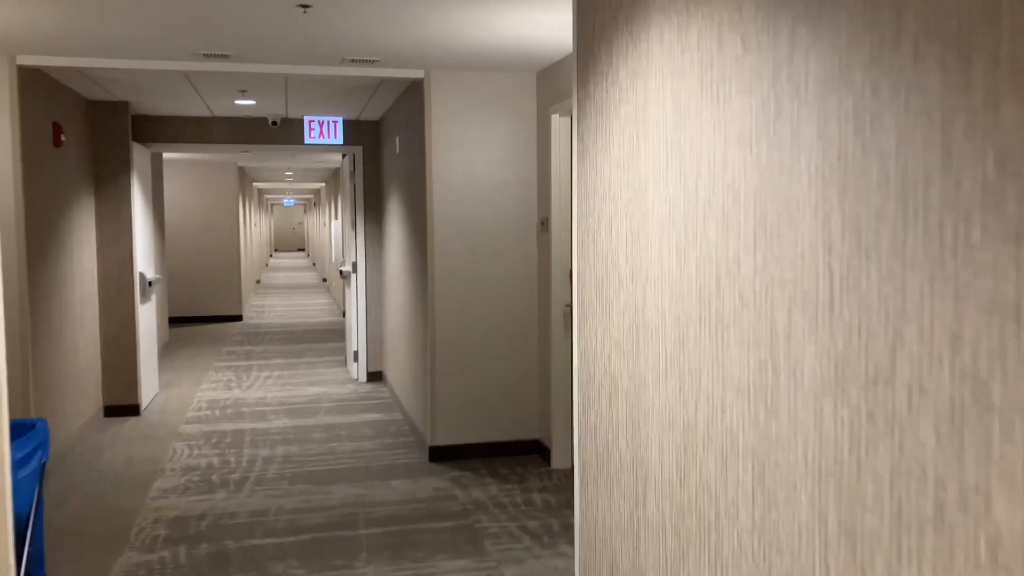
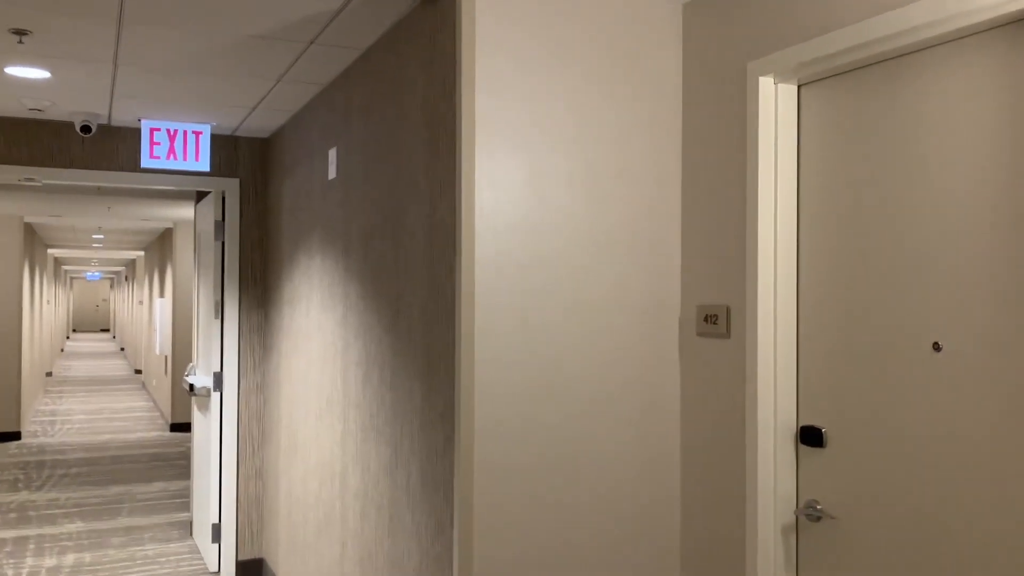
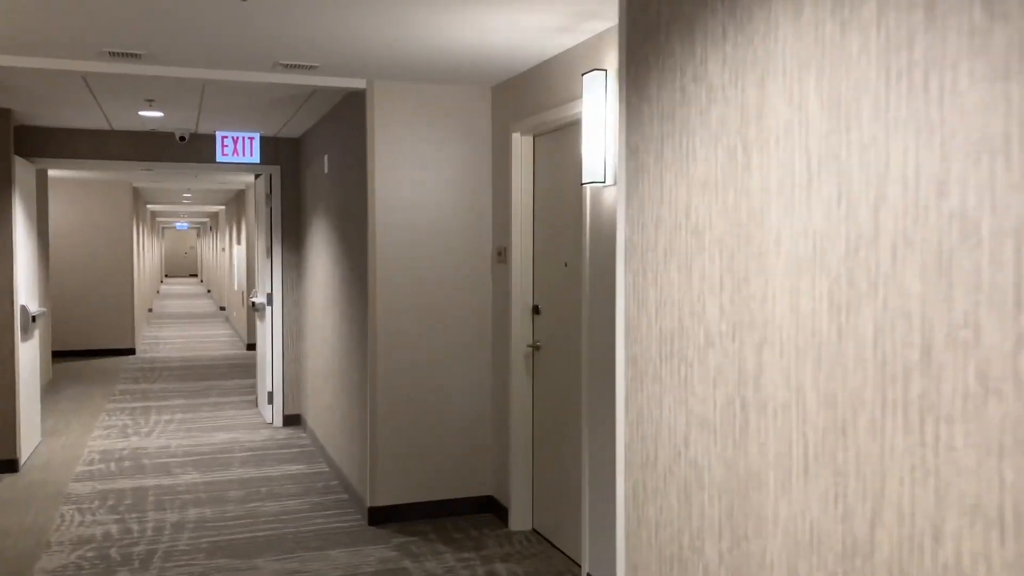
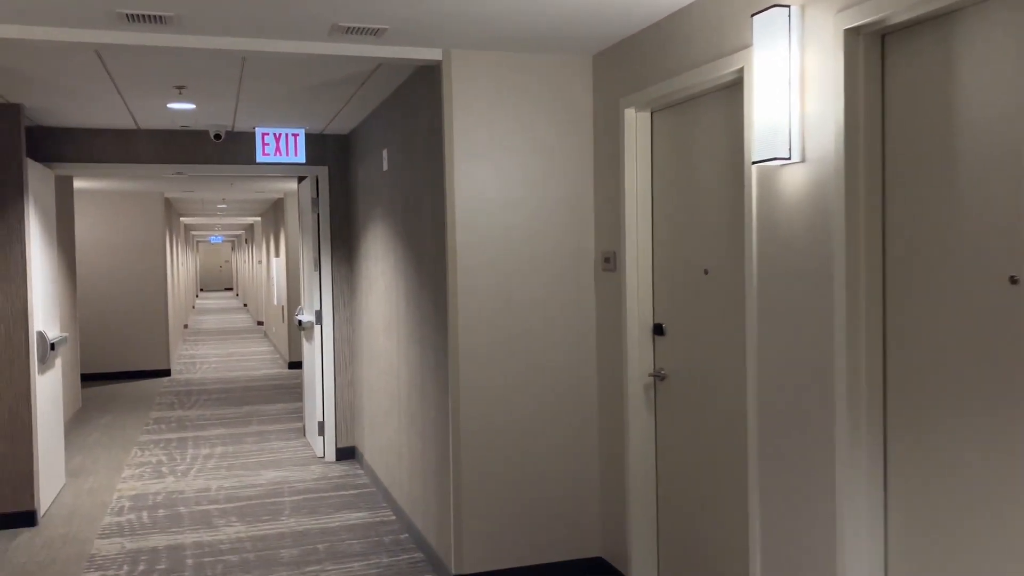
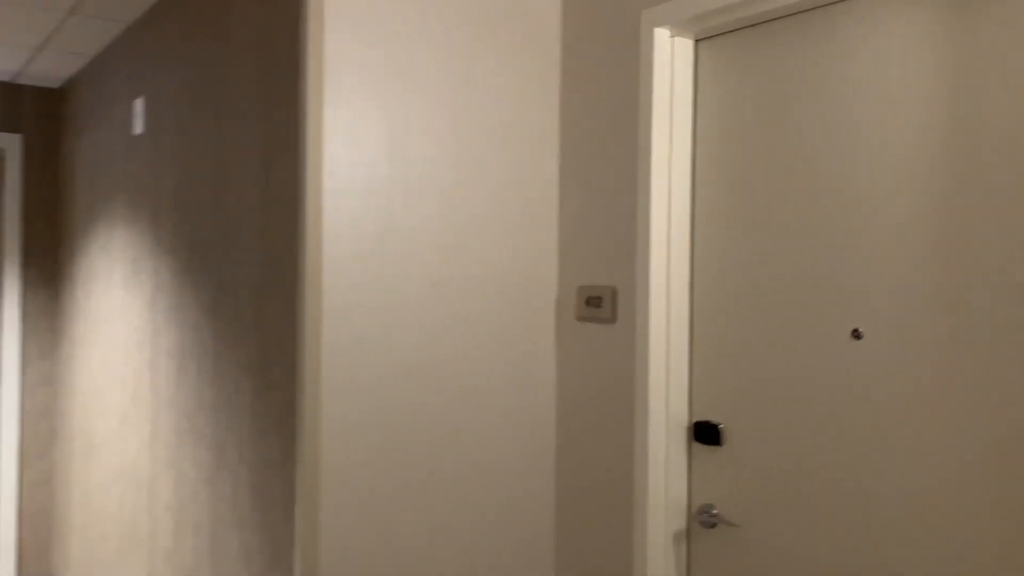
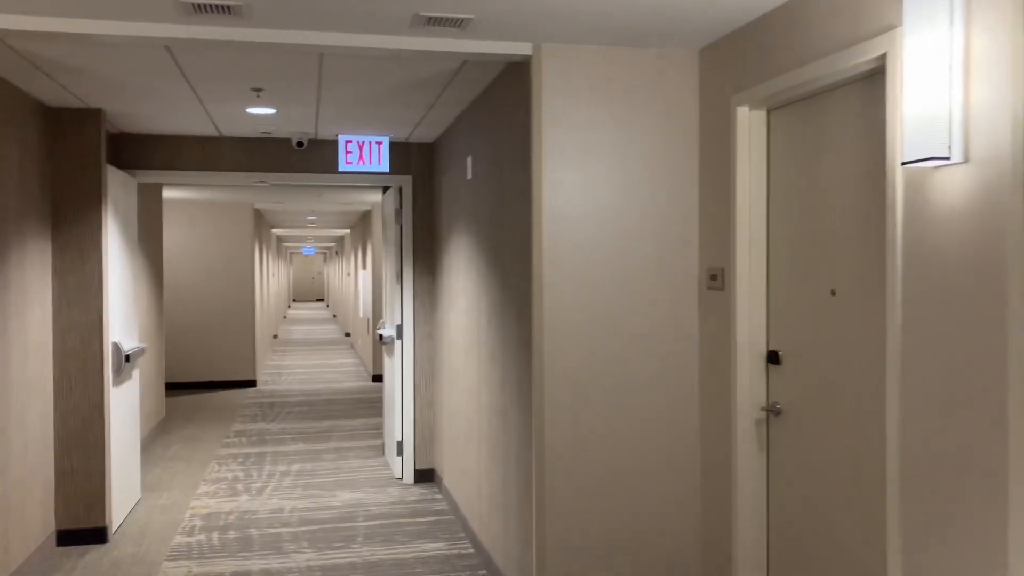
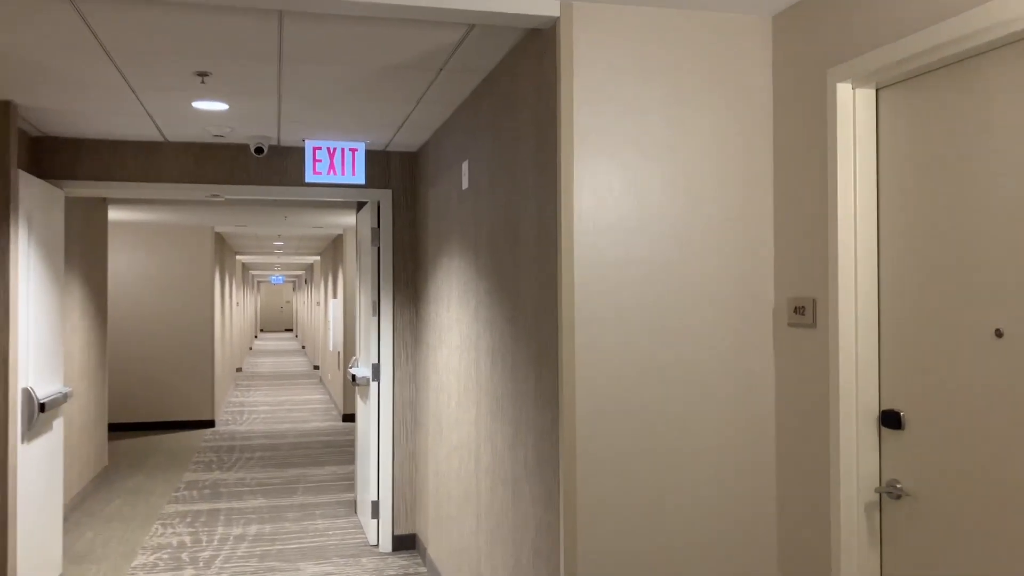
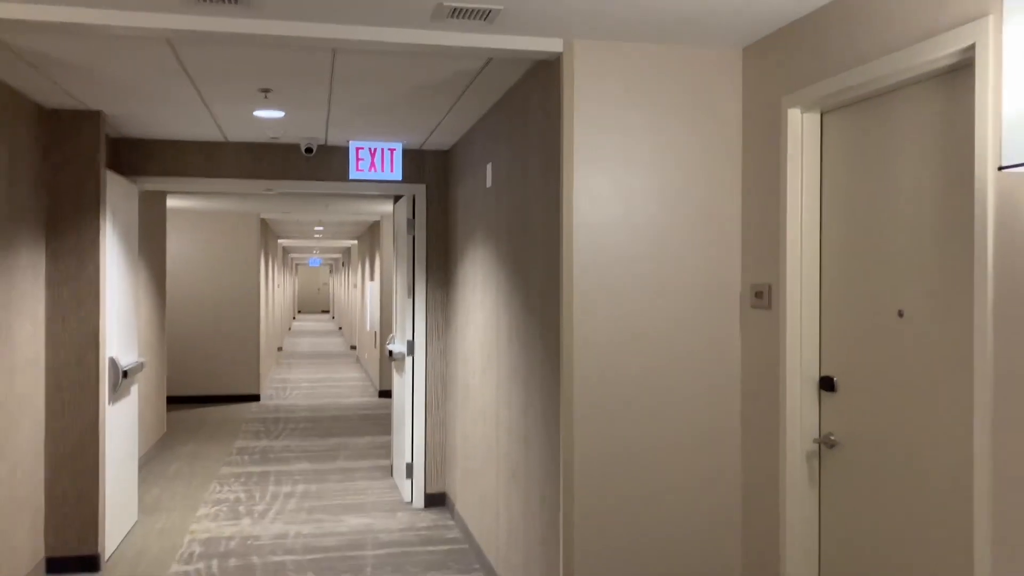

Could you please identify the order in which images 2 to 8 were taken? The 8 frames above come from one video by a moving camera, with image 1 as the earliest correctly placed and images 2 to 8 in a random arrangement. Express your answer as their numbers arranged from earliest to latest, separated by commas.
3, 4, 6, 8, 7, 2, 5
